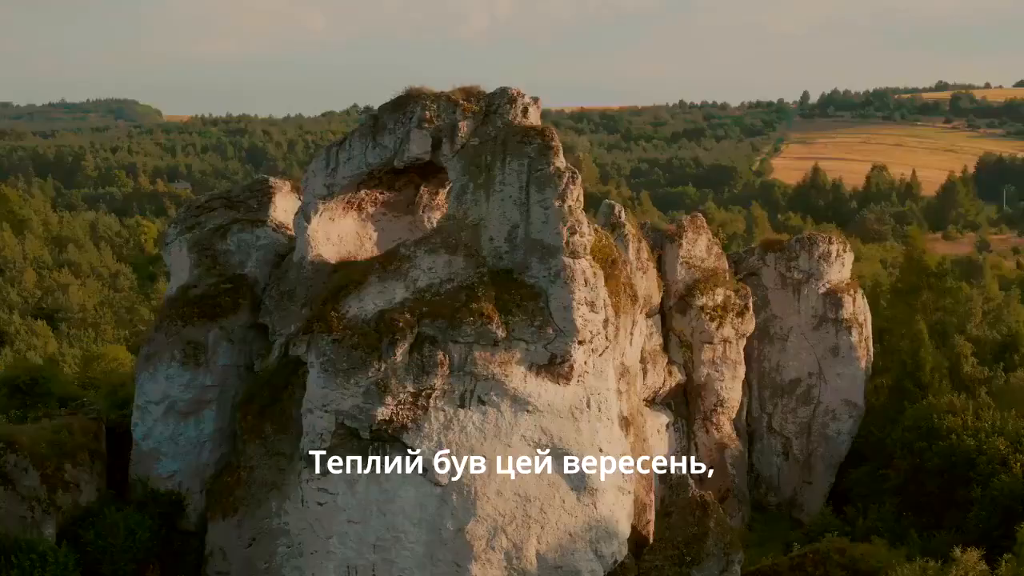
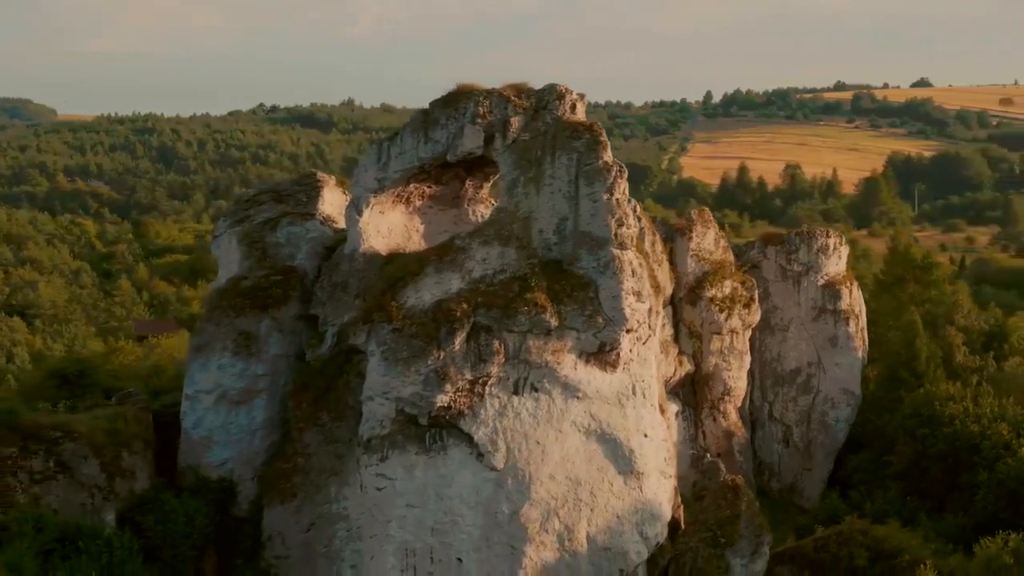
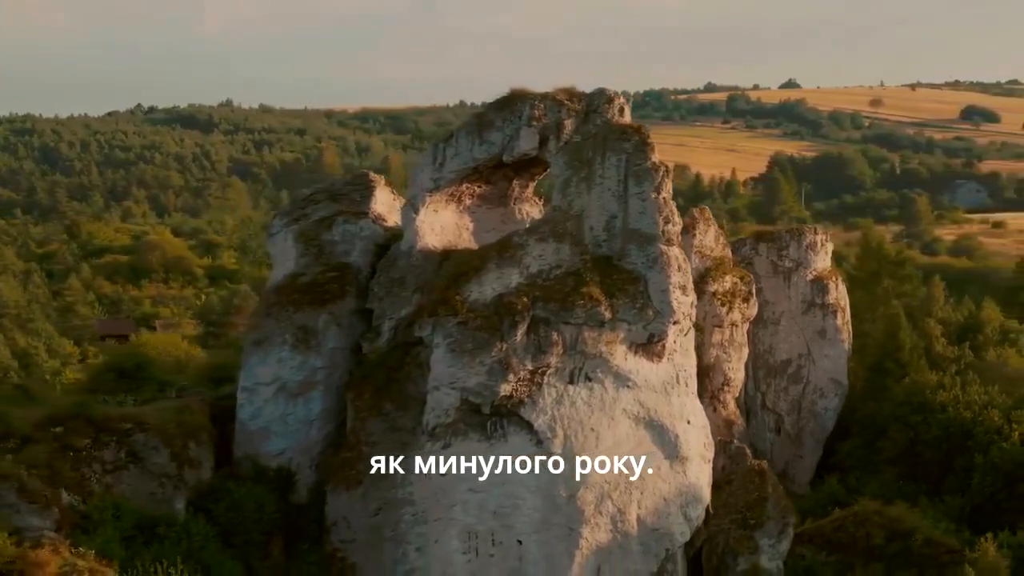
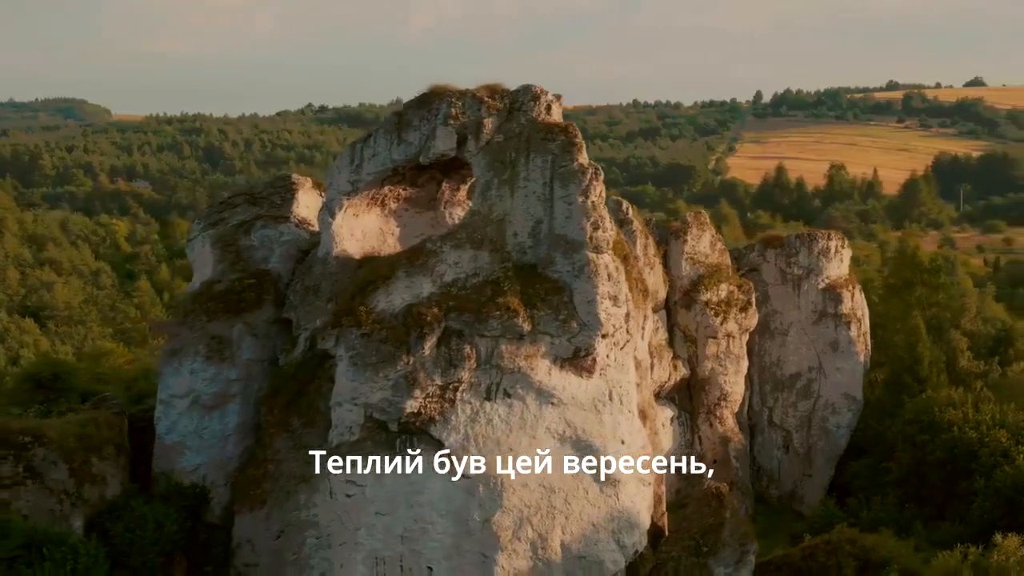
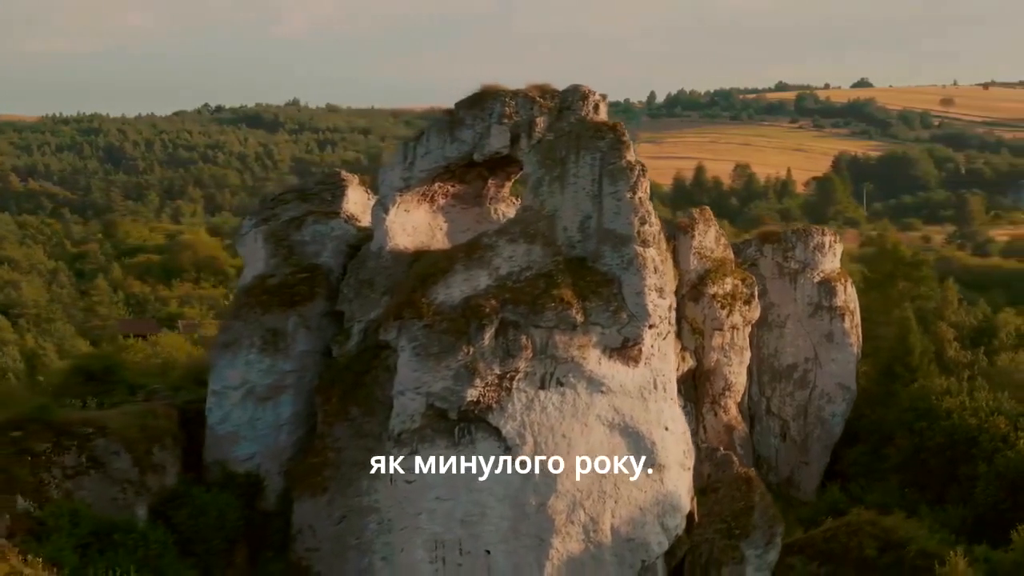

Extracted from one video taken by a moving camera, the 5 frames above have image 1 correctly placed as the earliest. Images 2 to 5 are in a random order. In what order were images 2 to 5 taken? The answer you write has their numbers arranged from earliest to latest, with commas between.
4, 2, 5, 3
